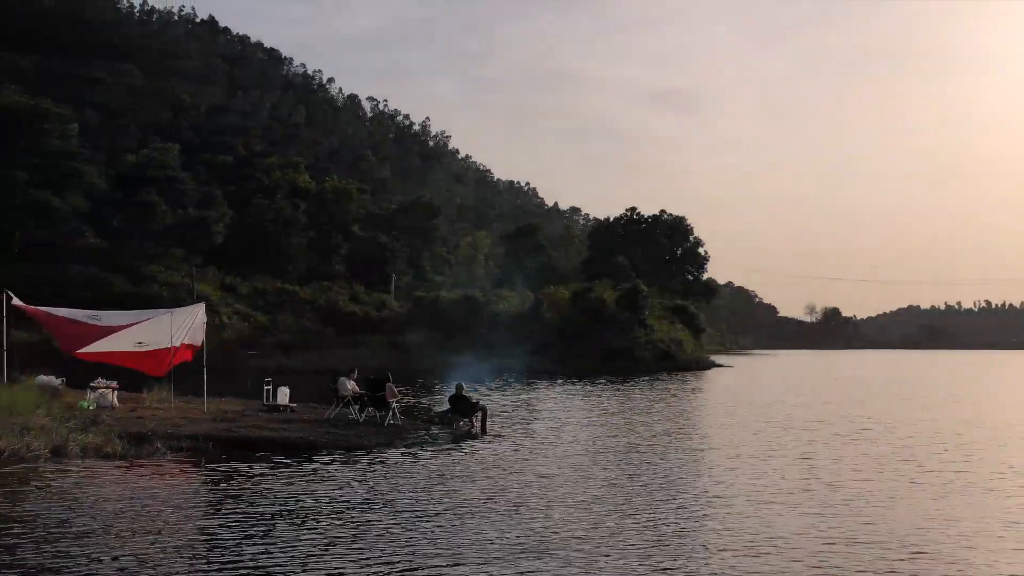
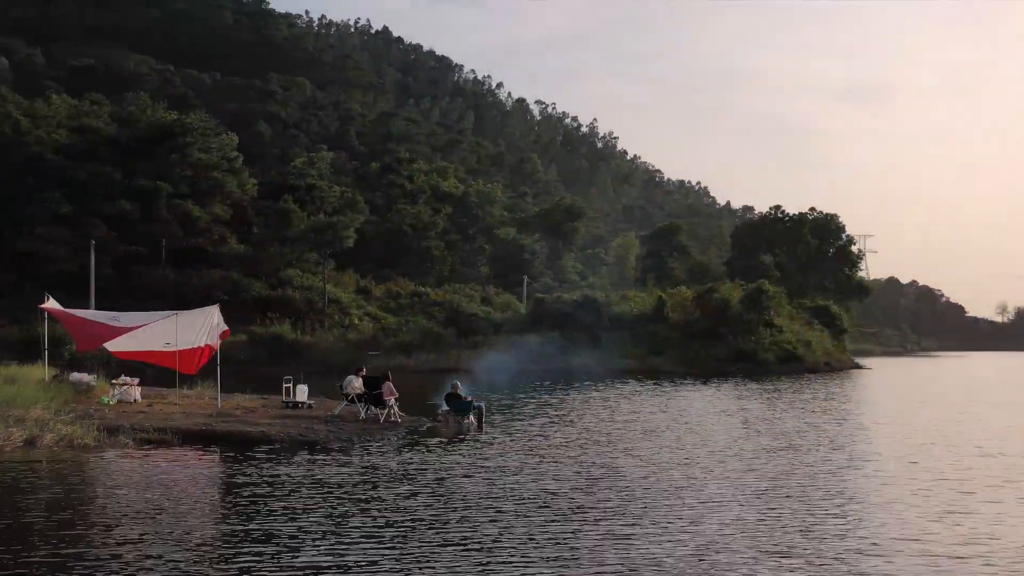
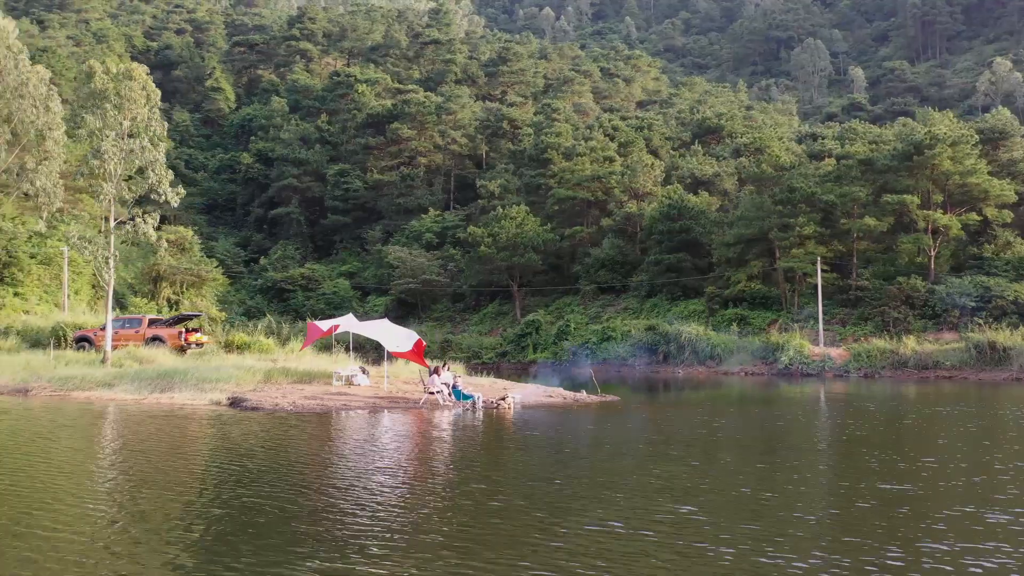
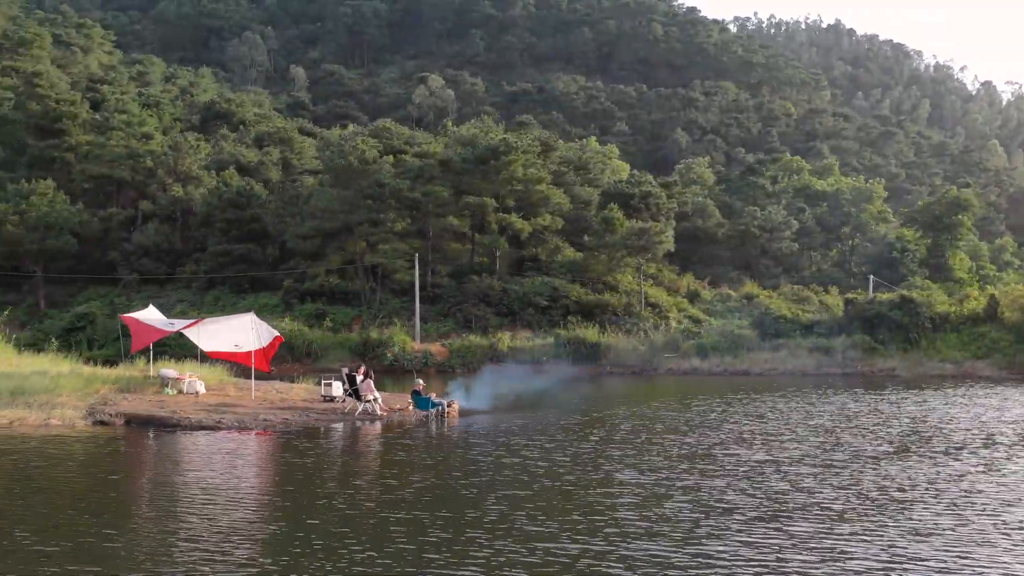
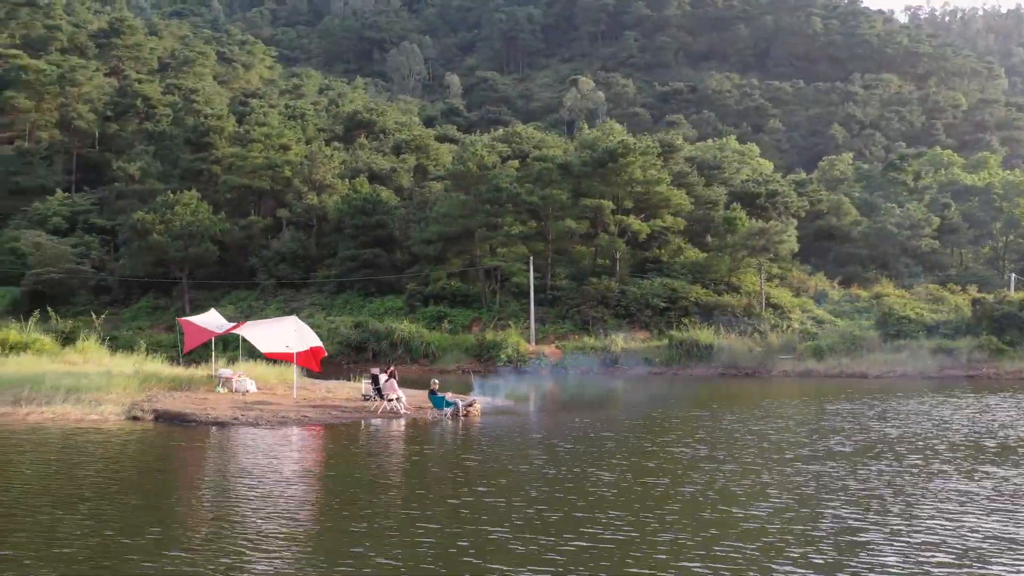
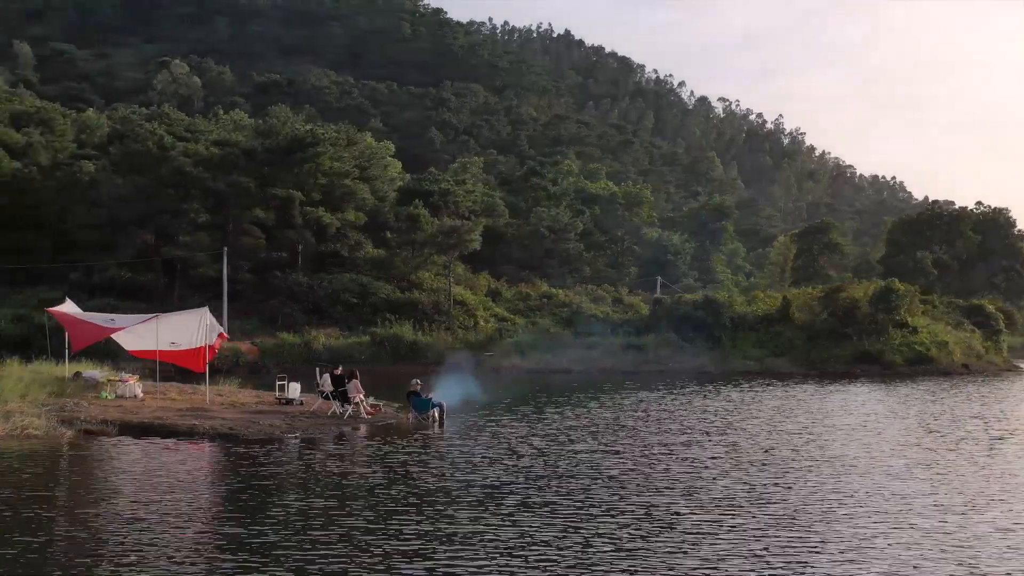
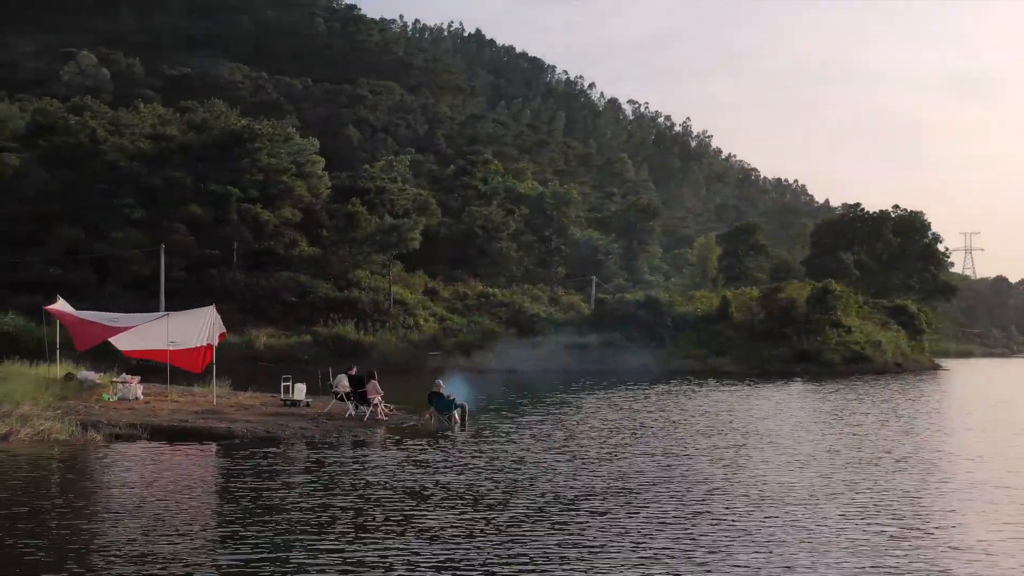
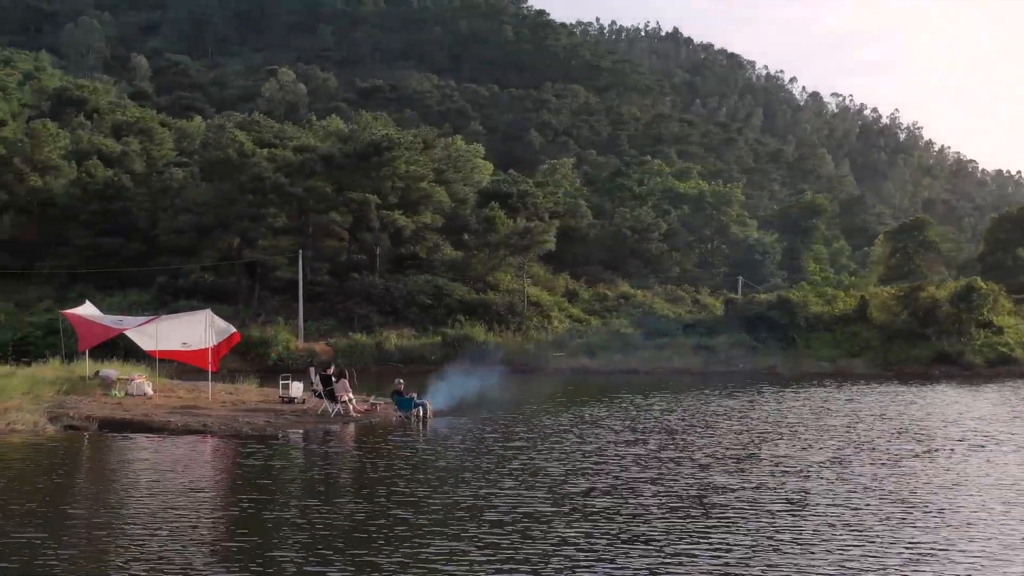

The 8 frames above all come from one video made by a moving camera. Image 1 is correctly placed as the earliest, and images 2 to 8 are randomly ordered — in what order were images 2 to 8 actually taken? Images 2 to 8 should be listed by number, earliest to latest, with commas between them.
2, 7, 6, 8, 4, 5, 3
